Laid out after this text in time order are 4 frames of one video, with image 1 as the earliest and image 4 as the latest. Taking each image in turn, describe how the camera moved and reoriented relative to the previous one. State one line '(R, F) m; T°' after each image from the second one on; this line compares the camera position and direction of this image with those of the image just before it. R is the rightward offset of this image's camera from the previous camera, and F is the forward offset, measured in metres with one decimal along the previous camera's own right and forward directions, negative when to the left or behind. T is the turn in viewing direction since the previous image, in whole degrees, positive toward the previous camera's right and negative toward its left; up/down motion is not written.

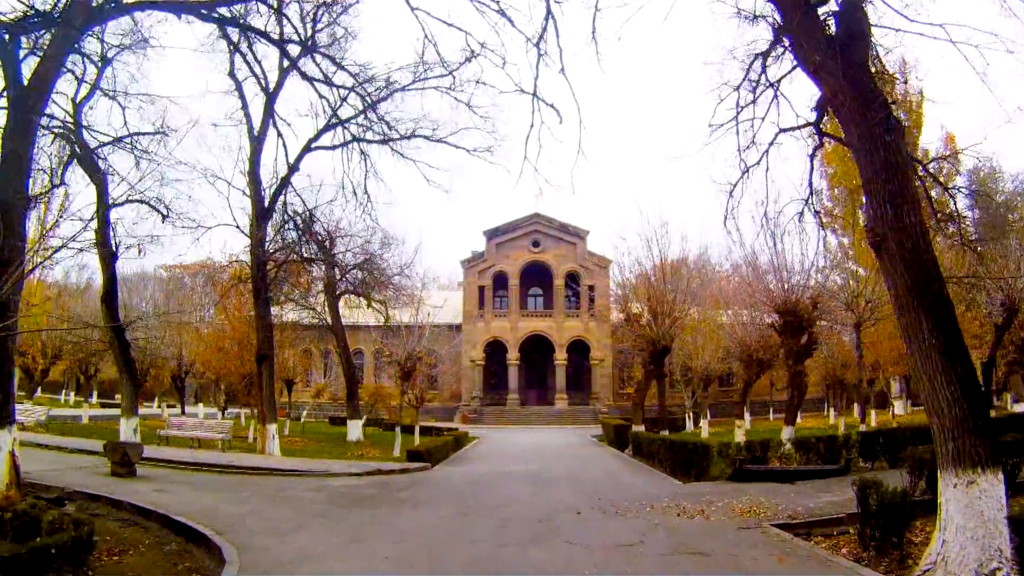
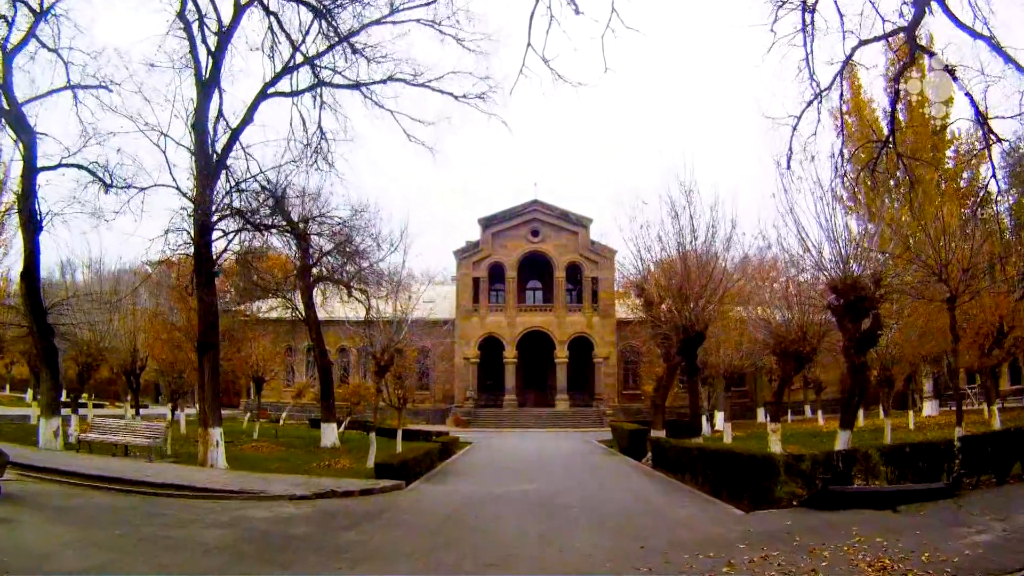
(0.0, +3.3) m; 0°
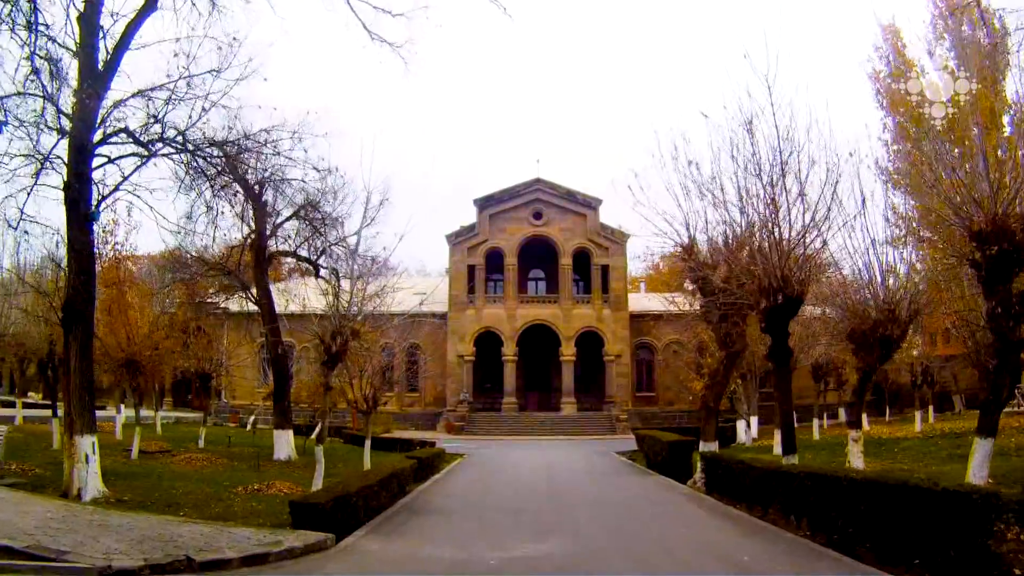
(-0.1, +4.6) m; 0°
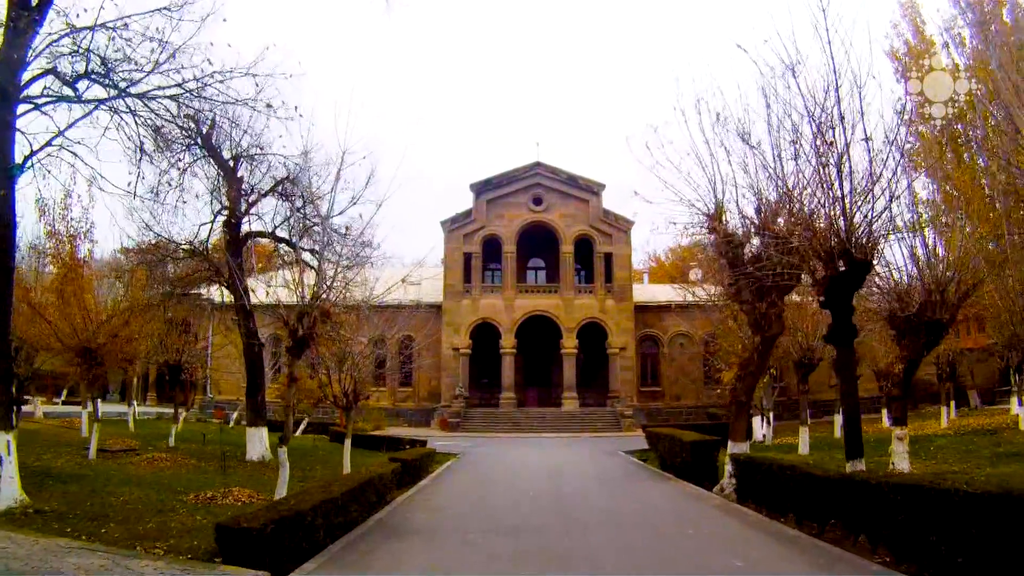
(0.0, +1.8) m; 0°
